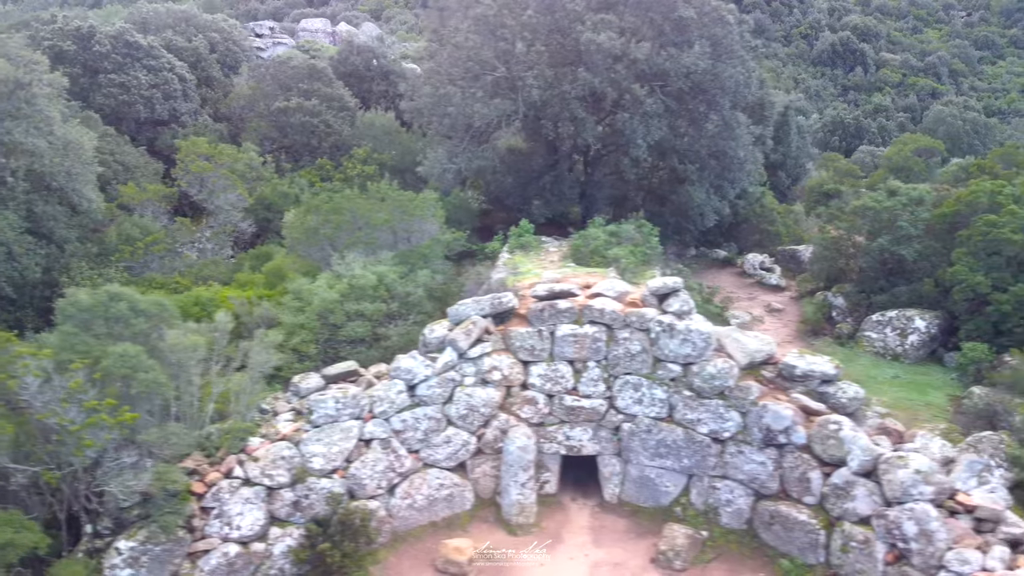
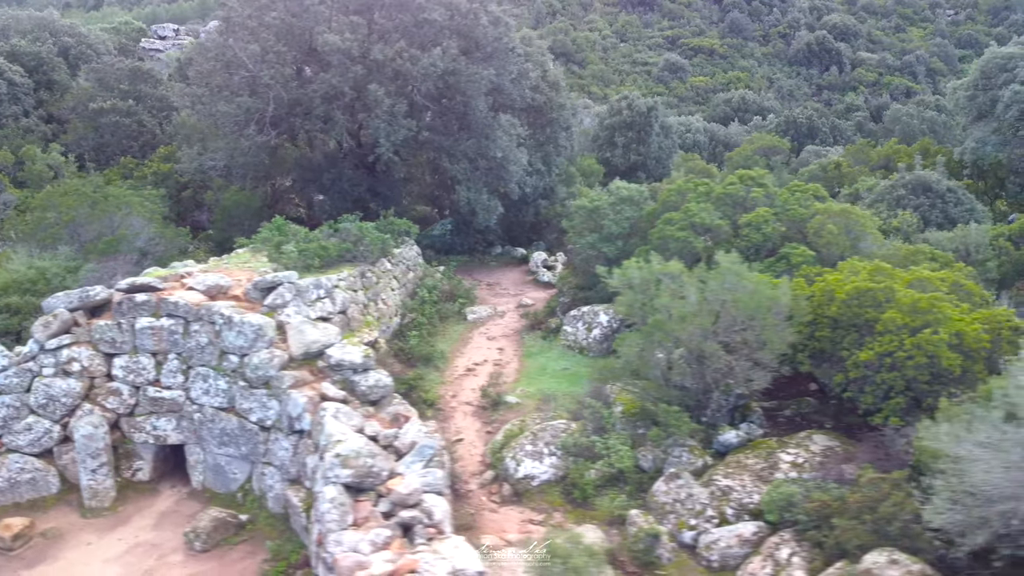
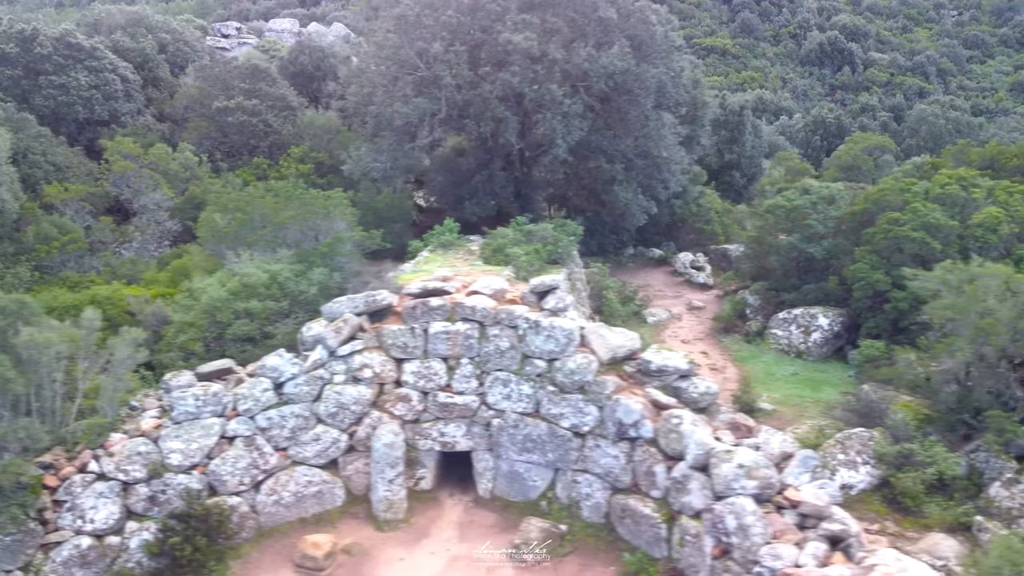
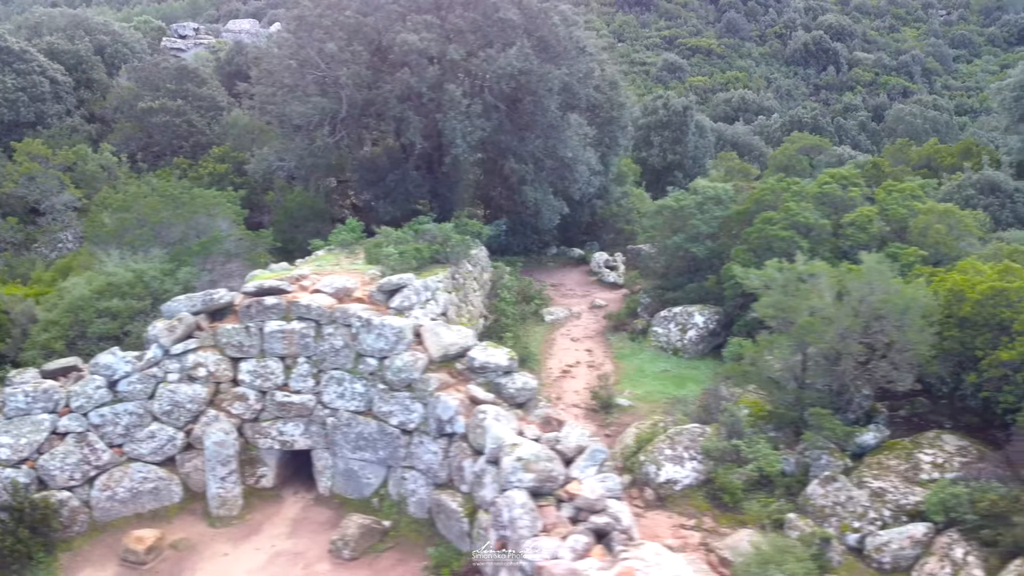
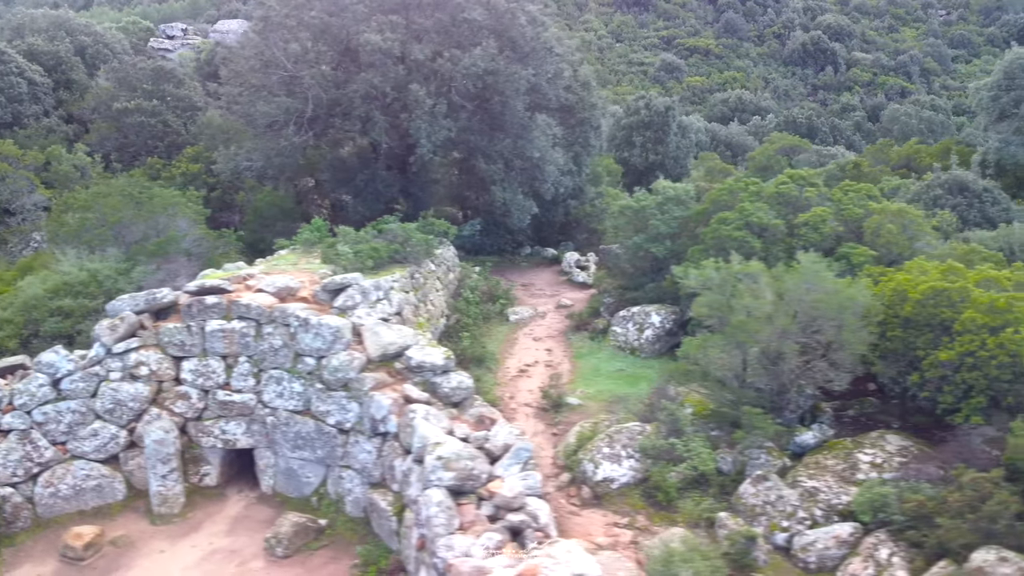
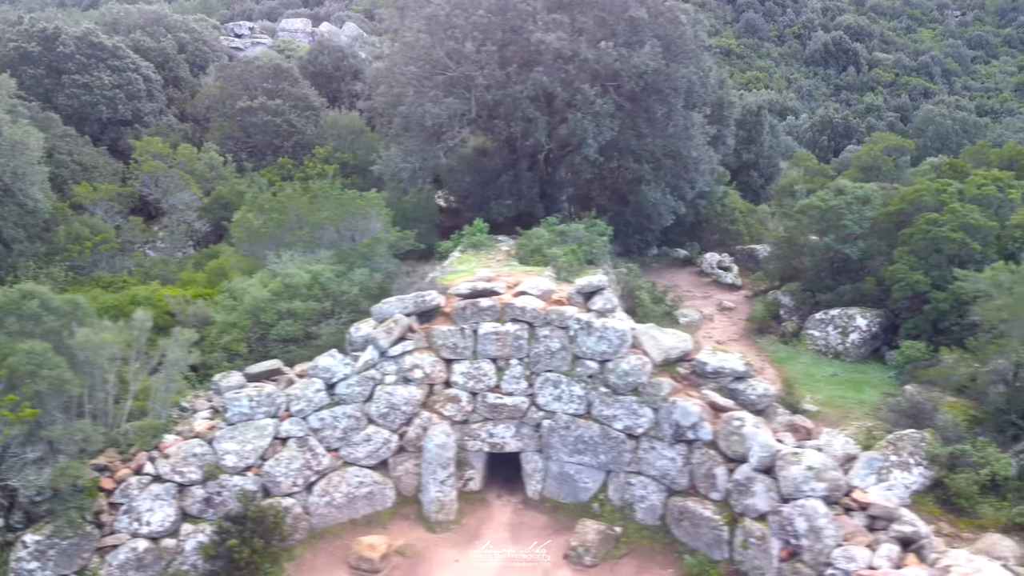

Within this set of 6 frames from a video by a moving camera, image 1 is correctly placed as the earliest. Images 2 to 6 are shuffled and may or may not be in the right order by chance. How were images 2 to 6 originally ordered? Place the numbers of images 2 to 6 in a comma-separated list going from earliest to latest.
6, 3, 4, 5, 2
